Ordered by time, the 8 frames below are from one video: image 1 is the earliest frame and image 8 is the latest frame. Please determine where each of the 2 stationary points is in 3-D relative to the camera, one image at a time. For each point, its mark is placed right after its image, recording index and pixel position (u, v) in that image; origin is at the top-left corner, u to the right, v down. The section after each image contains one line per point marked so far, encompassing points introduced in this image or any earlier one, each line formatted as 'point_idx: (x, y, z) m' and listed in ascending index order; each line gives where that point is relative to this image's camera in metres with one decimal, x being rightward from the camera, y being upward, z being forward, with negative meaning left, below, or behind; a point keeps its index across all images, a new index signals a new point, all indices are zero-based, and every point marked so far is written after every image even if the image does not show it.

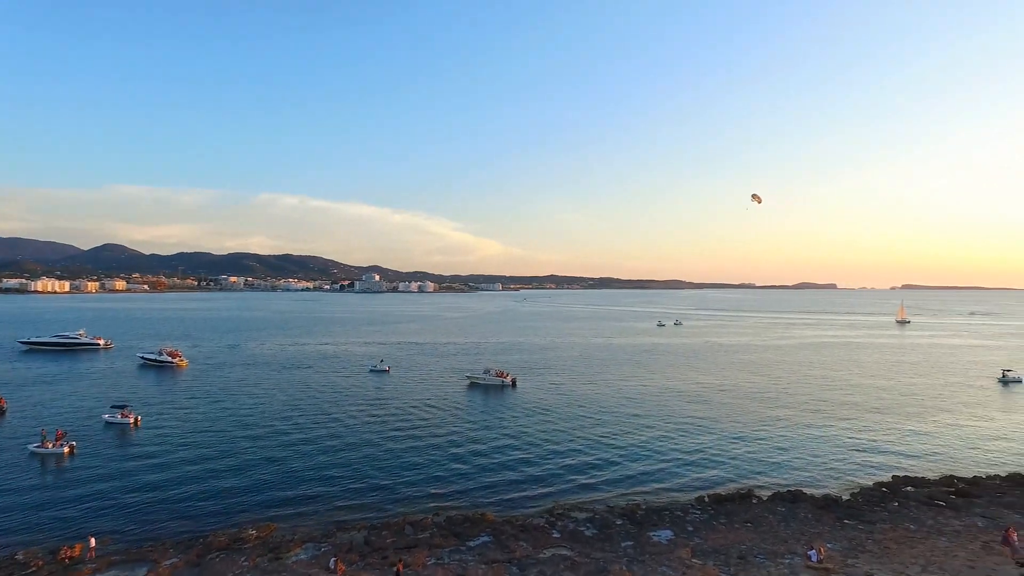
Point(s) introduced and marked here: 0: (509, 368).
0: (-0.1, -1.6, +13.0) m
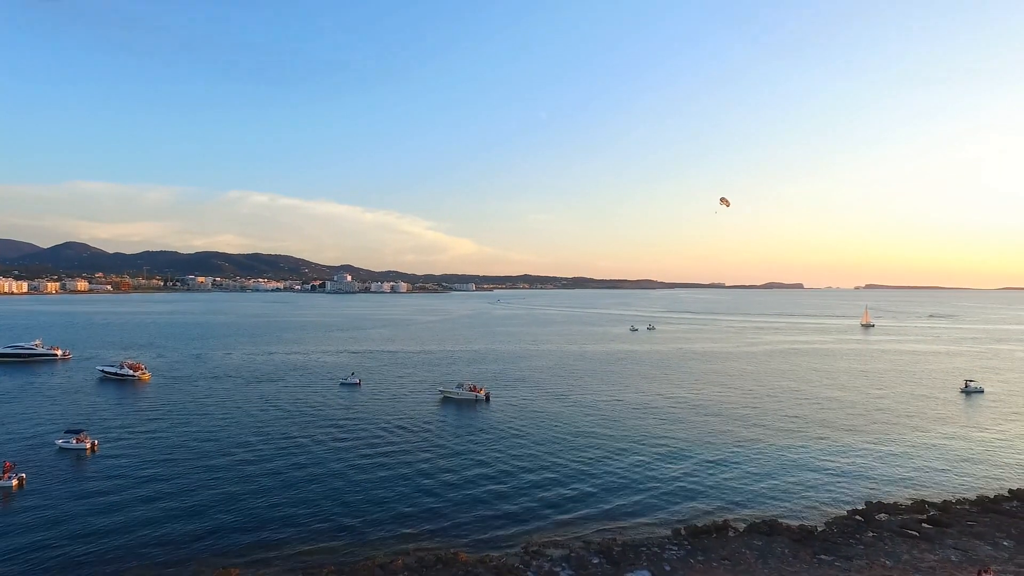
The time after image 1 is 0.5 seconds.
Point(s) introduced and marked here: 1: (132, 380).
0: (-0.6, -1.8, +12.9) m
1: (-8.4, -2.0, +13.4) m
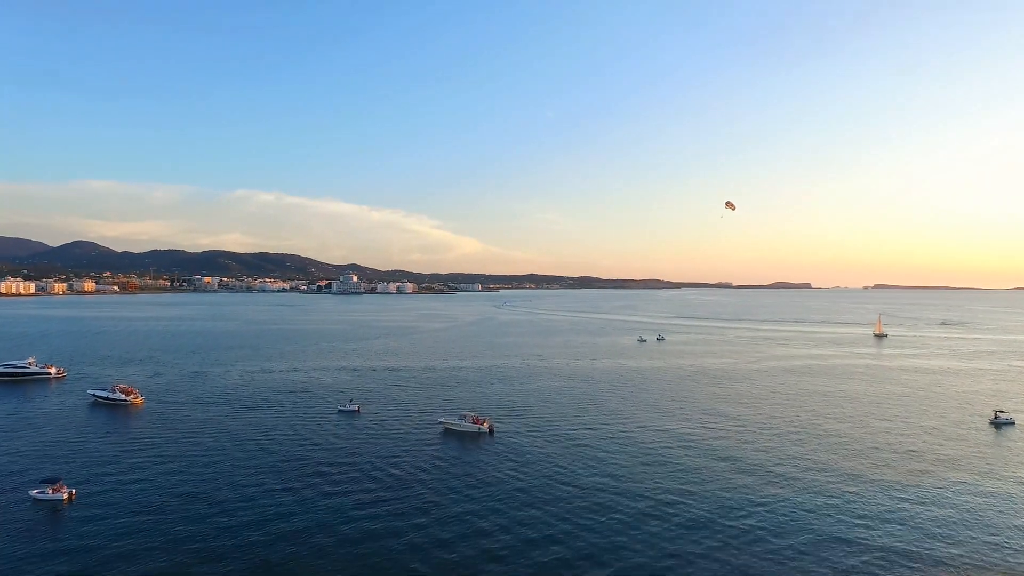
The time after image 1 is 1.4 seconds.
0: (-0.5, -2.3, +12.3) m
1: (-8.3, -2.5, +12.9) m
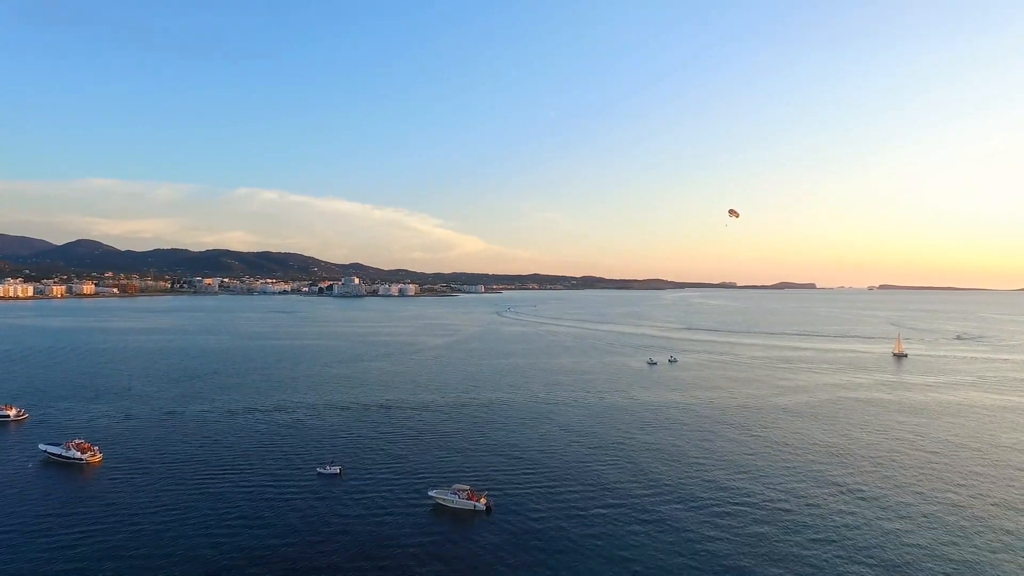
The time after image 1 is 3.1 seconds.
0: (-0.5, -3.2, +10.9) m
1: (-8.2, -3.4, +11.6) m
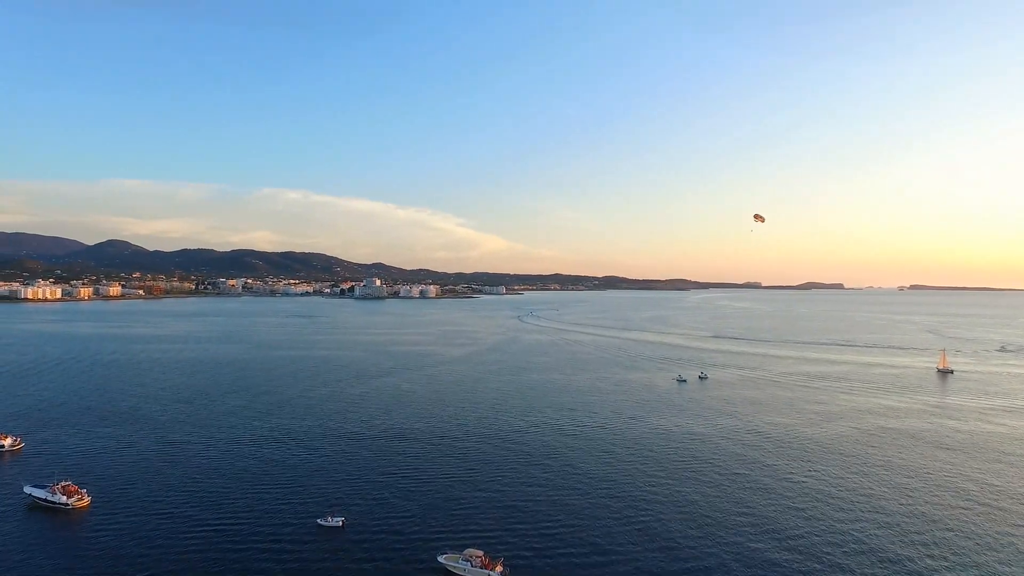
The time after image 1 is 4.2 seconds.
0: (-0.1, -3.8, +9.8) m
1: (-7.9, -4.0, +10.7) m
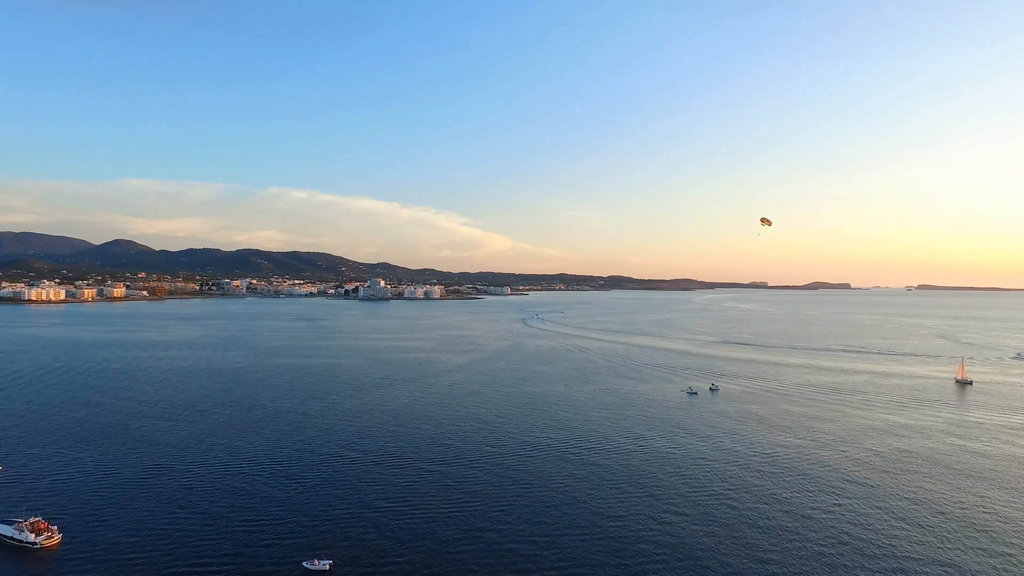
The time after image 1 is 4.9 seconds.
0: (-0.1, -4.2, +8.9) m
1: (-7.8, -4.3, +9.9) m
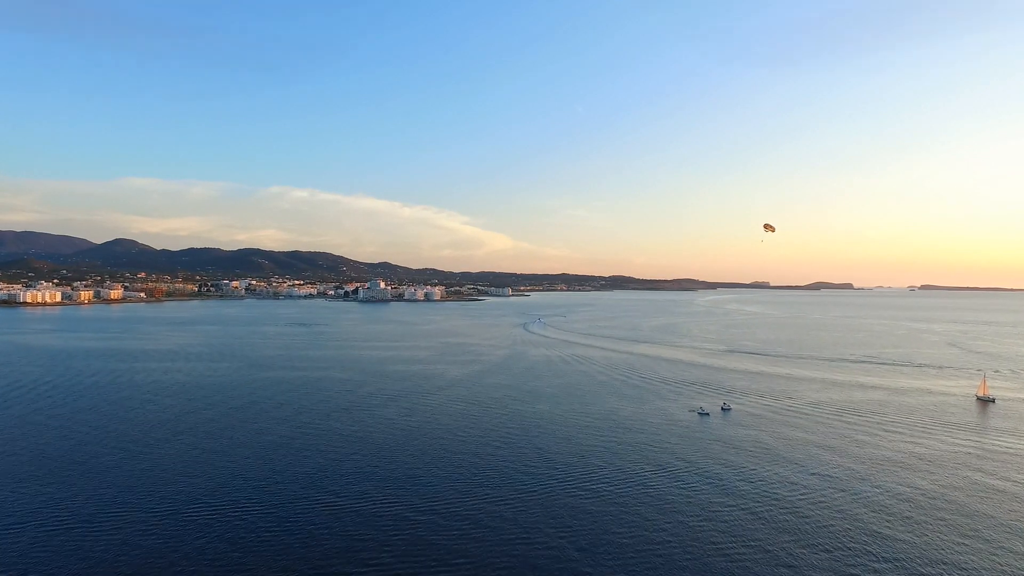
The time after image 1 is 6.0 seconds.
0: (-0.1, -4.8, +7.6) m
1: (-7.8, -4.9, +8.6) m
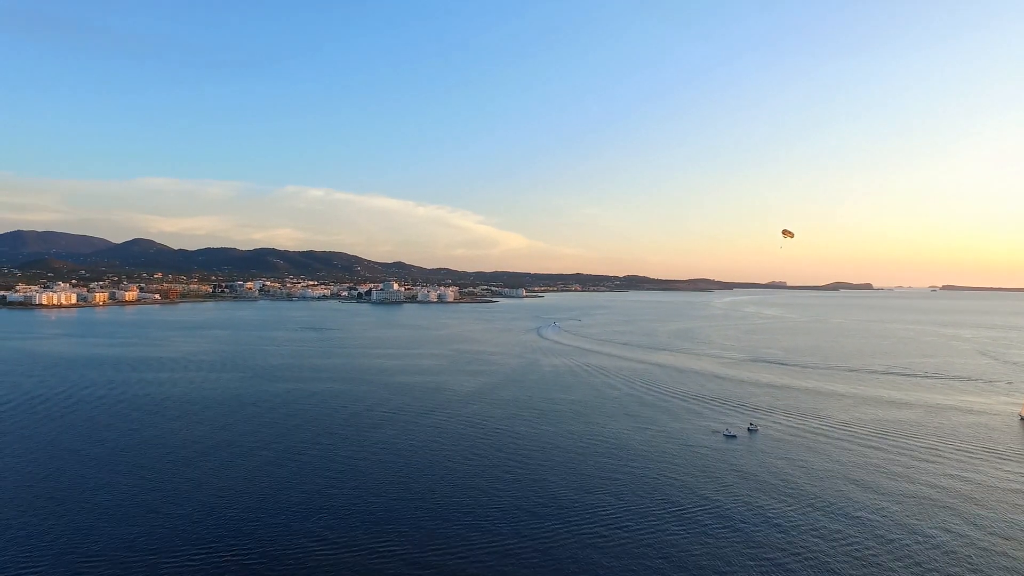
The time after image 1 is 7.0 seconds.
0: (0.0, -5.3, +6.4) m
1: (-7.7, -5.5, +7.5) m
